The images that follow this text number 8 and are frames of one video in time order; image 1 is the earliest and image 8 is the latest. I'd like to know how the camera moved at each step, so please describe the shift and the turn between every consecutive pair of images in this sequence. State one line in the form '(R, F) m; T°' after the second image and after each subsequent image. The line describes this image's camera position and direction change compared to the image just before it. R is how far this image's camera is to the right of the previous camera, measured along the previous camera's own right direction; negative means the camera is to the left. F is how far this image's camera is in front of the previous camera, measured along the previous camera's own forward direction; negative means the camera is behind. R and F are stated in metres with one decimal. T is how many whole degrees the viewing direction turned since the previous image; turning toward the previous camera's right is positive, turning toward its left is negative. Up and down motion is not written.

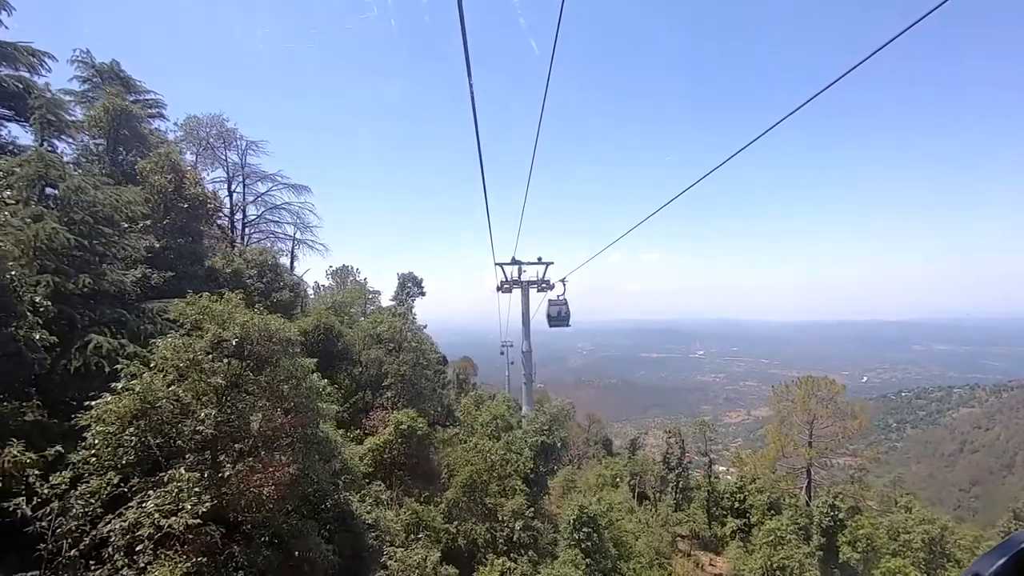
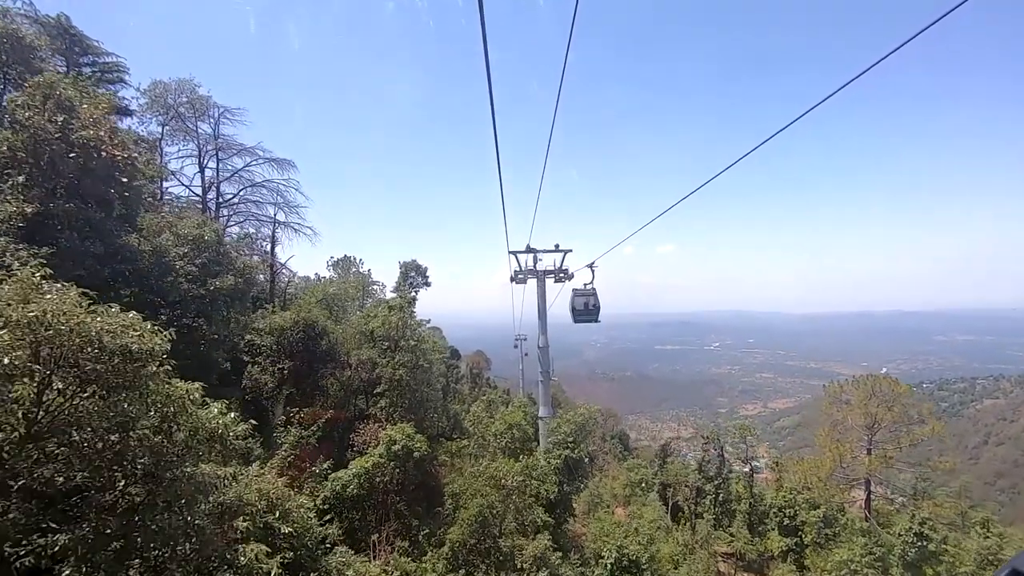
(-0.1, +2.3) m; -1°
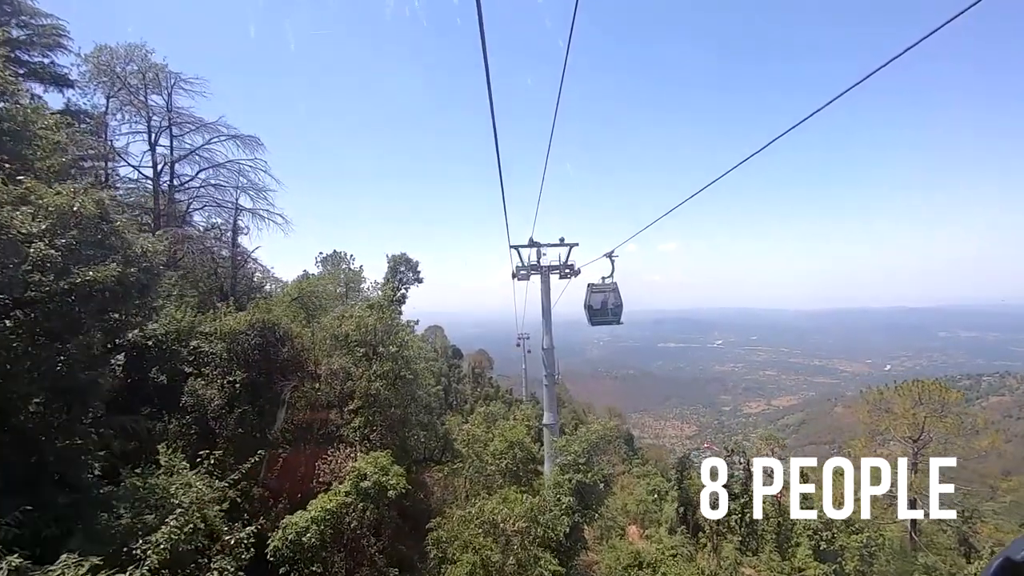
(0.0, +1.9) m; 0°
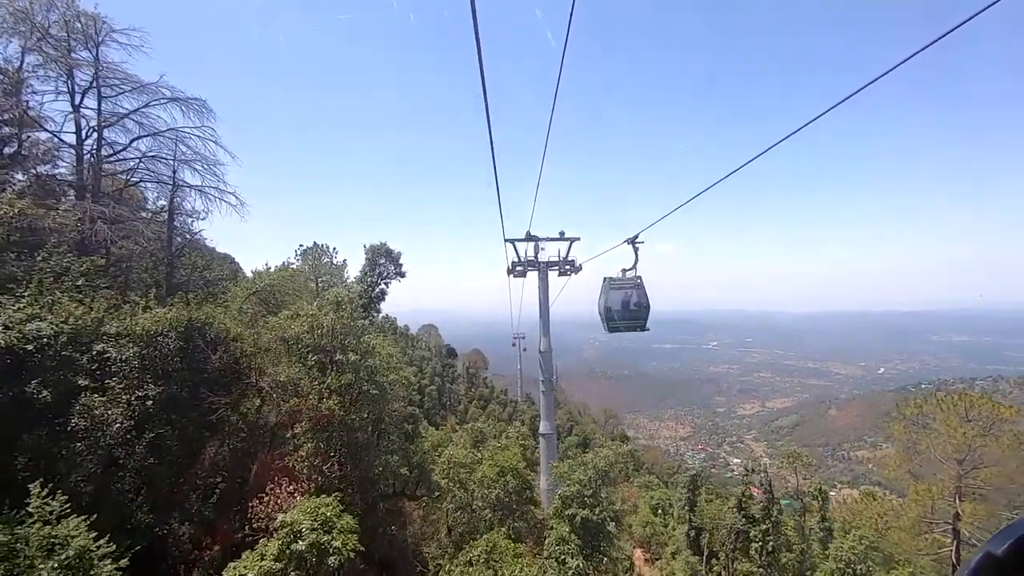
(0.0, +1.9) m; 0°
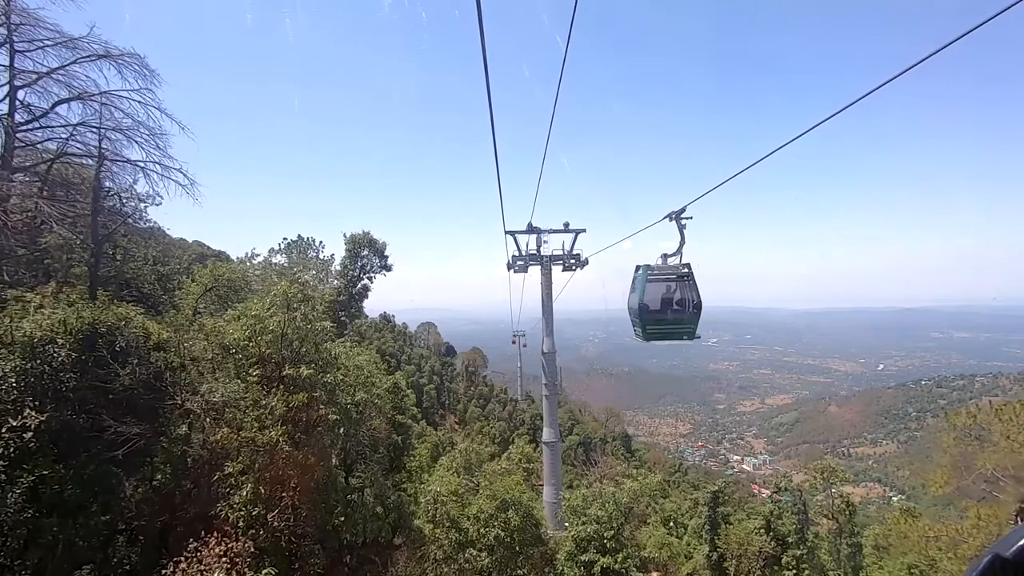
(0.0, +1.7) m; 0°
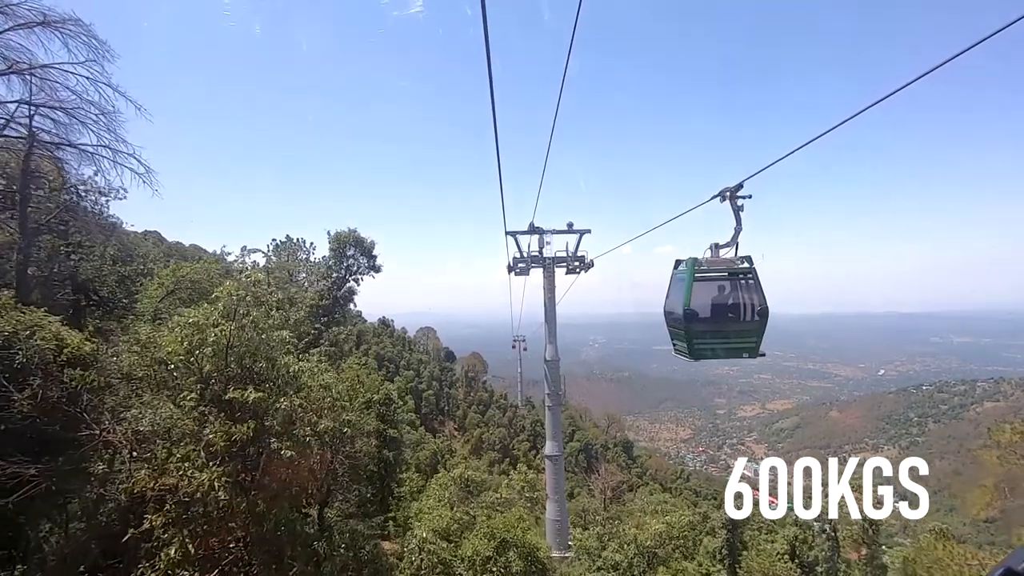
(0.0, +1.2) m; 0°
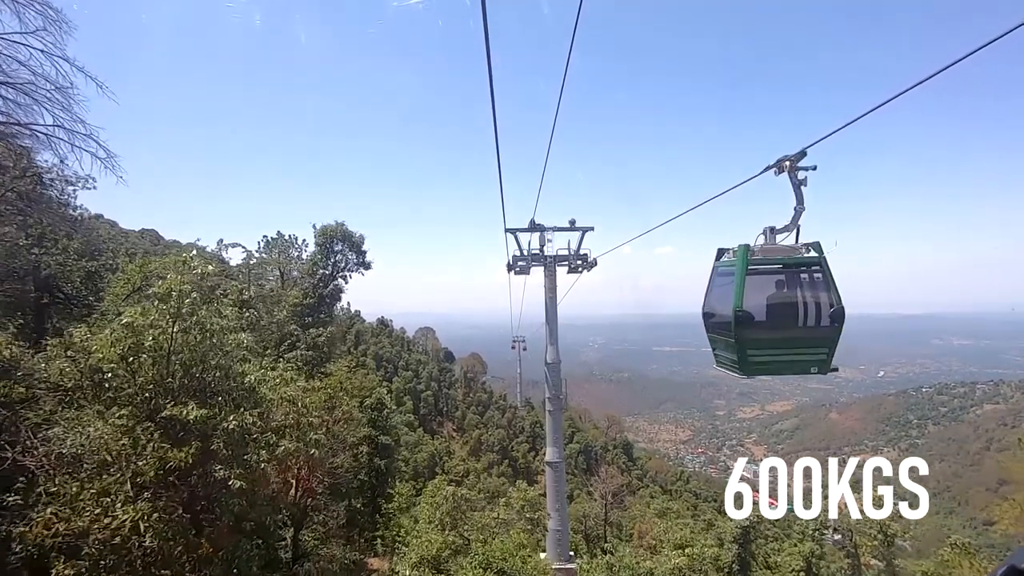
(0.0, +0.8) m; 0°
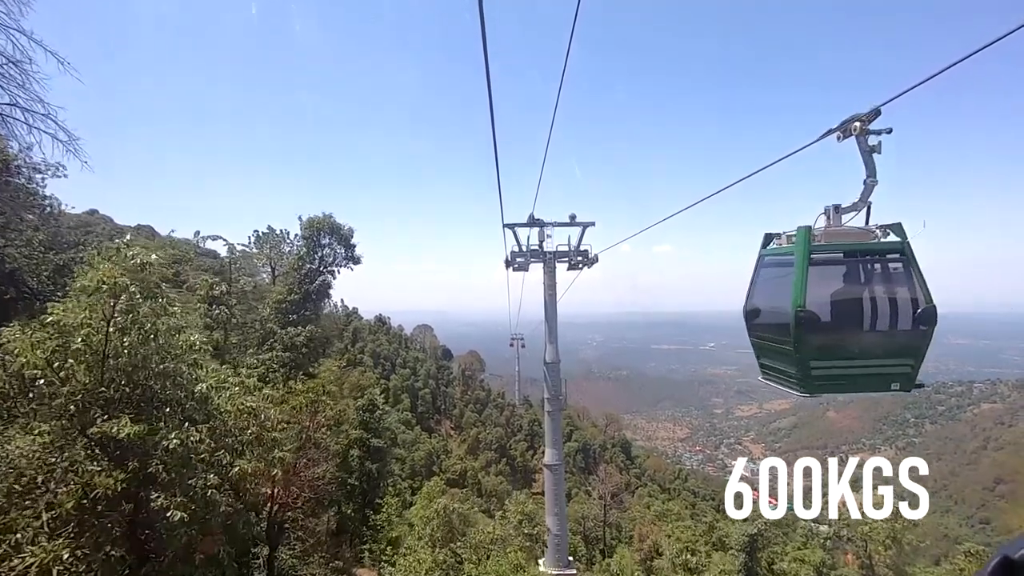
(0.0, +0.6) m; 0°
